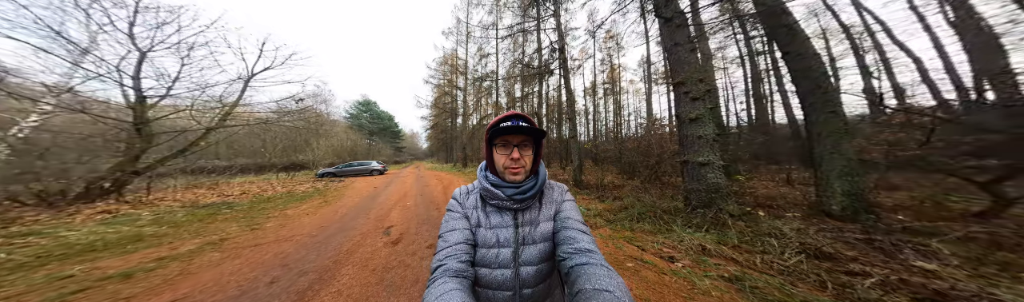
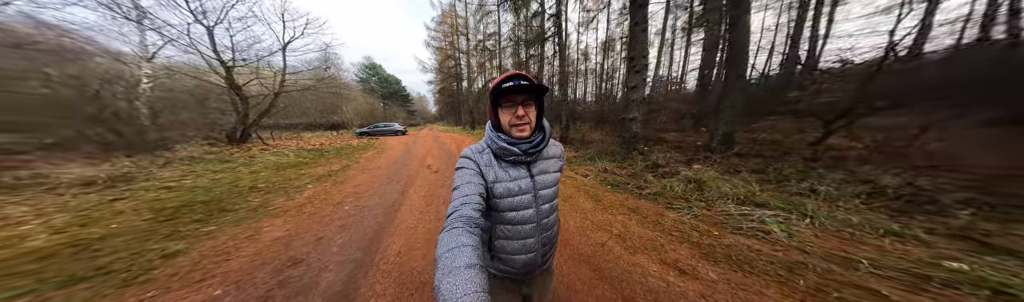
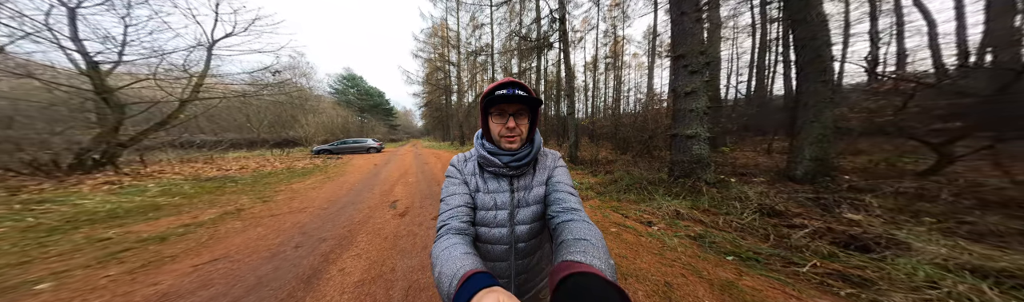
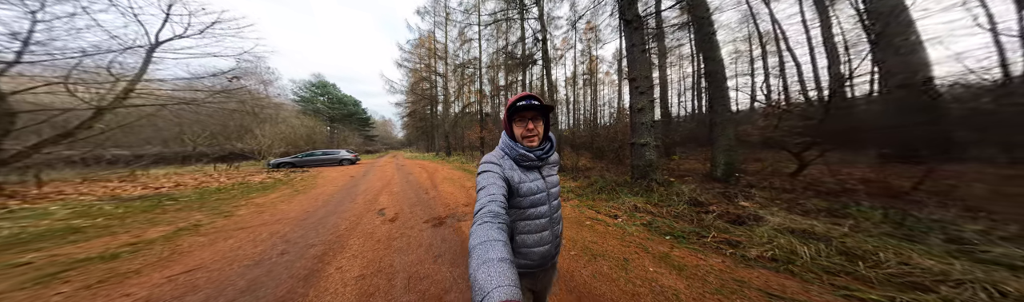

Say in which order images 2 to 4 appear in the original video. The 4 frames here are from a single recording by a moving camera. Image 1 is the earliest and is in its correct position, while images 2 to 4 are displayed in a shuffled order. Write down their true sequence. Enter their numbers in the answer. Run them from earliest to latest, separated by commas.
3, 4, 2
